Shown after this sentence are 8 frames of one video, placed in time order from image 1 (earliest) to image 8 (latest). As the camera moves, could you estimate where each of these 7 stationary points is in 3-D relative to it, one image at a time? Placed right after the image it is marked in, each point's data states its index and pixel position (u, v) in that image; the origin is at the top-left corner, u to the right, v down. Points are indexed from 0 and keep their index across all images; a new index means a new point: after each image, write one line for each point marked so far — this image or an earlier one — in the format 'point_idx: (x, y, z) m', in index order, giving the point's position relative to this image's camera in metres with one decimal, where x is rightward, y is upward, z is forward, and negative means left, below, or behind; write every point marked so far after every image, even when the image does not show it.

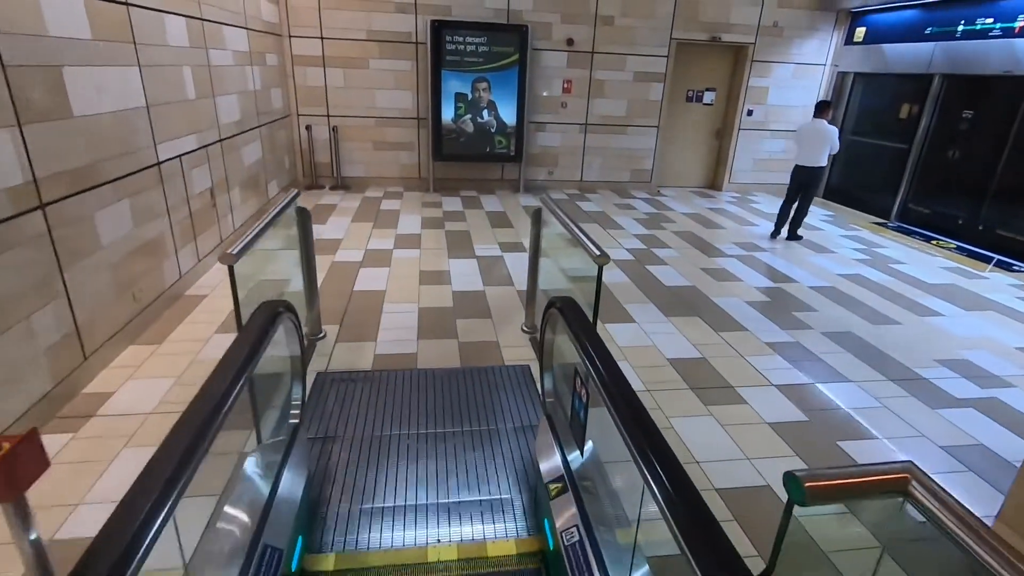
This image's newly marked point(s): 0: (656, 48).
0: (+2.1, +3.5, +7.9) m
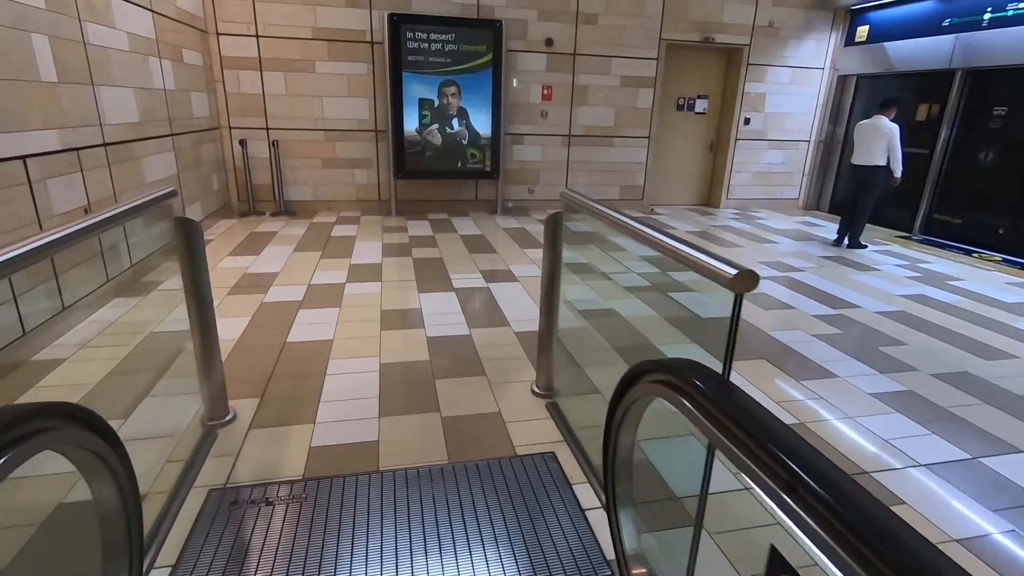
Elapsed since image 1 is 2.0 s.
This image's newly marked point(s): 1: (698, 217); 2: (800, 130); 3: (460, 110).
0: (+1.7, +3.1, +7.0) m
1: (+2.6, +1.0, +7.4) m
2: (+4.3, +2.3, +8.0) m
3: (-0.6, +2.1, +6.5) m
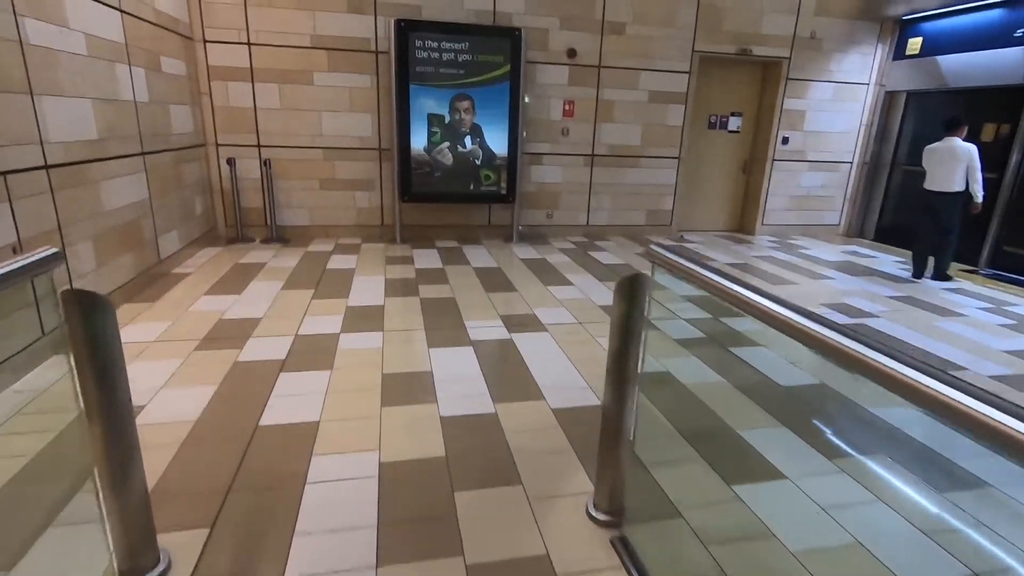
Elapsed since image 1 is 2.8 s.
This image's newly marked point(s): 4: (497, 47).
0: (+1.9, +2.7, +6.4) m
1: (+2.8, +0.5, +6.7) m
2: (+4.5, +1.9, +7.3) m
3: (-0.4, +1.7, +5.8) m
4: (-0.2, +2.5, +5.6) m
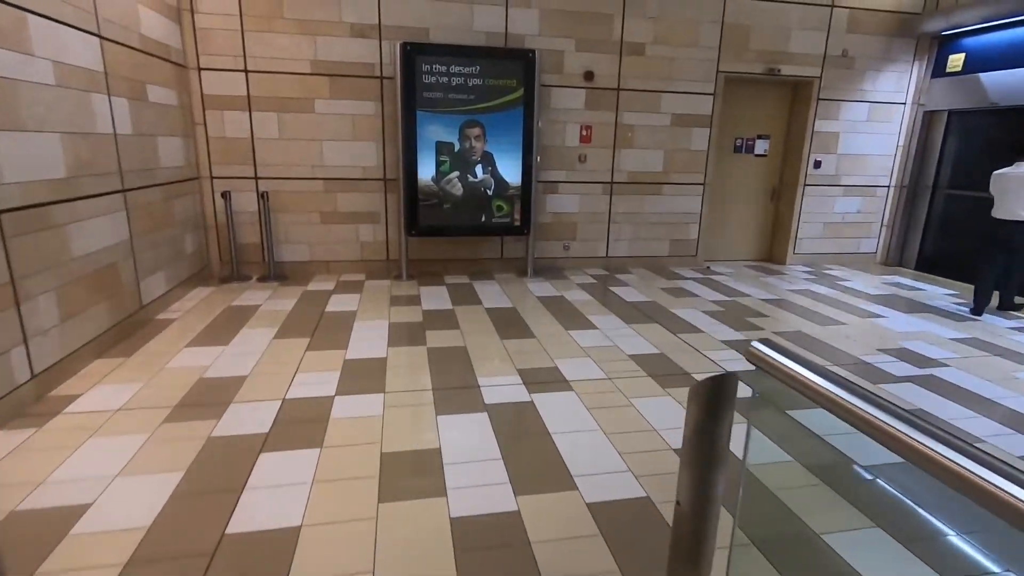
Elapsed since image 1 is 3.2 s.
0: (+2.1, +2.3, +6.0) m
1: (+2.9, +0.1, +6.2) m
2: (+4.7, +1.5, +6.9) m
3: (-0.3, +1.3, +5.4) m
4: (0.0, +2.1, +5.3) m
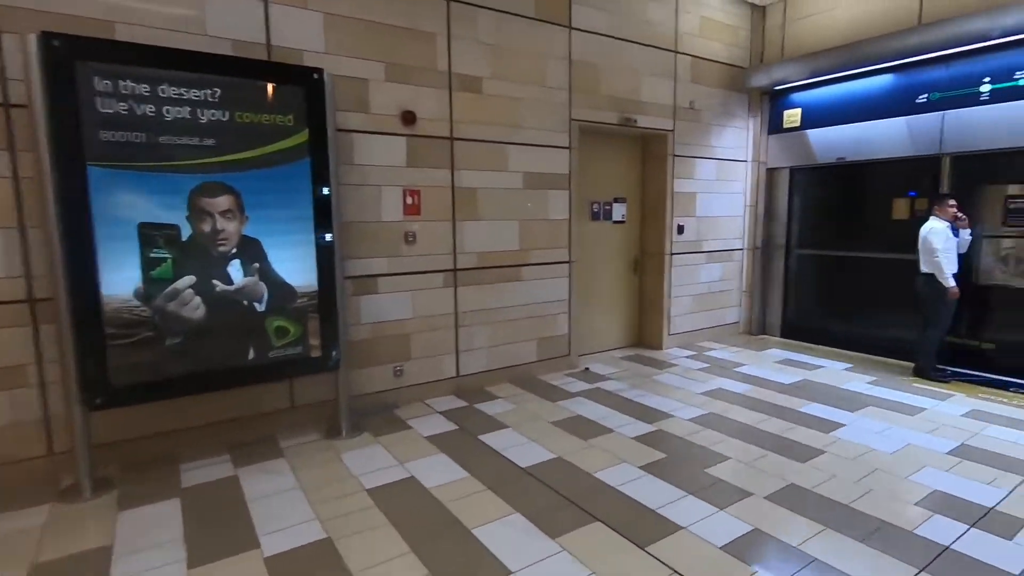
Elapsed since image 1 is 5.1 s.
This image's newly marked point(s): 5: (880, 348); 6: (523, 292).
0: (+0.3, +1.3, +4.6) m
1: (+1.3, -0.8, +4.9) m
2: (+2.5, +0.6, +6.2) m
3: (-1.5, +0.3, +3.1) m
4: (-1.3, +1.1, +3.1) m
5: (+3.8, -0.6, +5.5) m
6: (+0.1, 0.0, +4.6) m
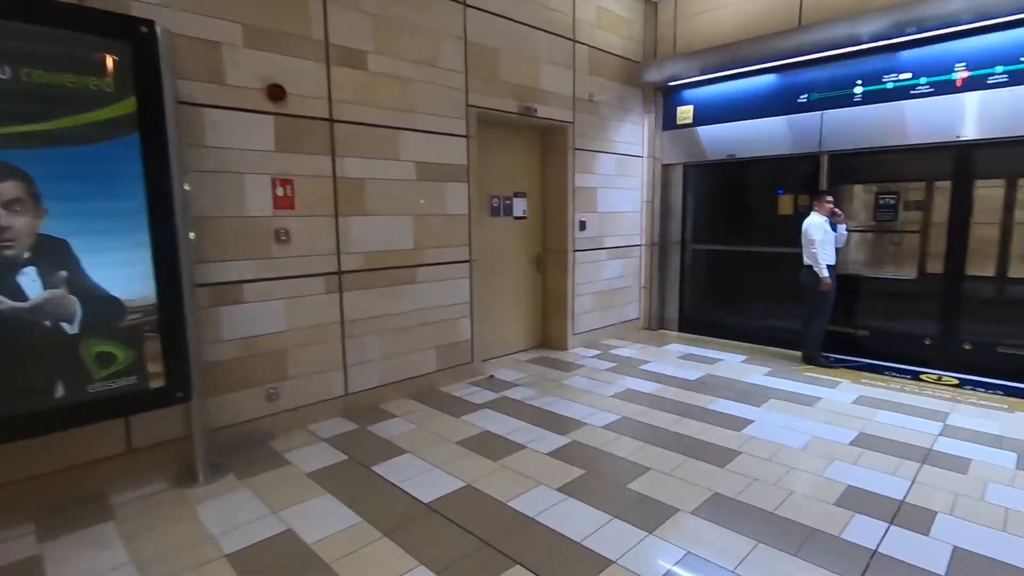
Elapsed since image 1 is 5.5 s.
0: (-0.5, +1.3, +4.2) m
1: (+0.5, -0.8, +4.6) m
2: (+1.4, +0.6, +6.2) m
3: (-2.0, +0.2, +2.3) m
4: (-1.9, +1.0, +2.4) m
5: (+2.7, -0.5, +5.7) m
6: (-0.7, -0.1, +4.1) m
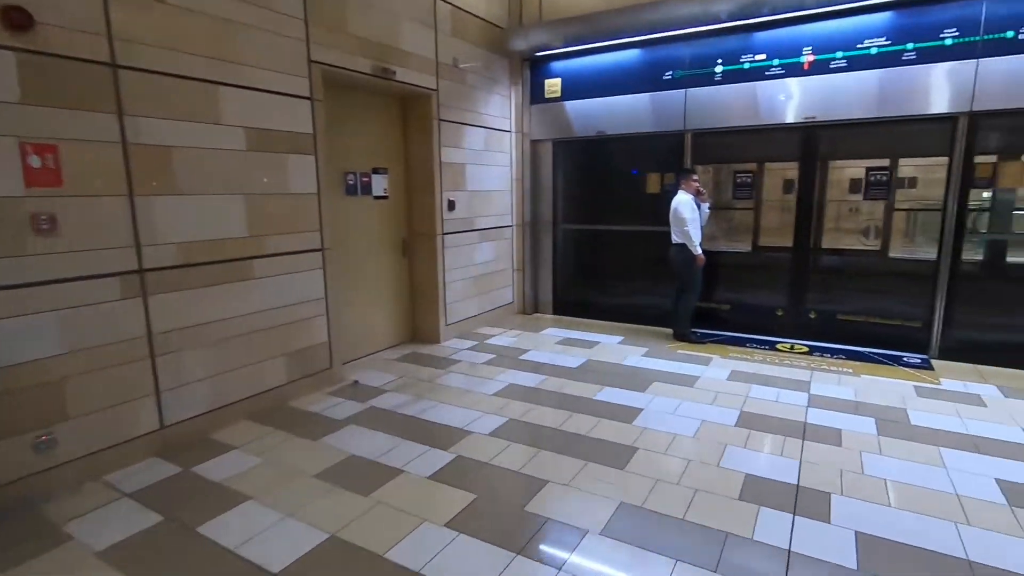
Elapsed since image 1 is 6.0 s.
0: (-1.4, +1.3, +3.4) m
1: (-0.5, -0.7, +4.2) m
2: (-0.1, +0.8, +5.8) m
3: (-2.4, +0.1, +1.3) m
4: (-2.3, +0.9, +1.3) m
5: (+1.4, -0.3, +5.8) m
6: (-1.6, 0.0, +3.4) m
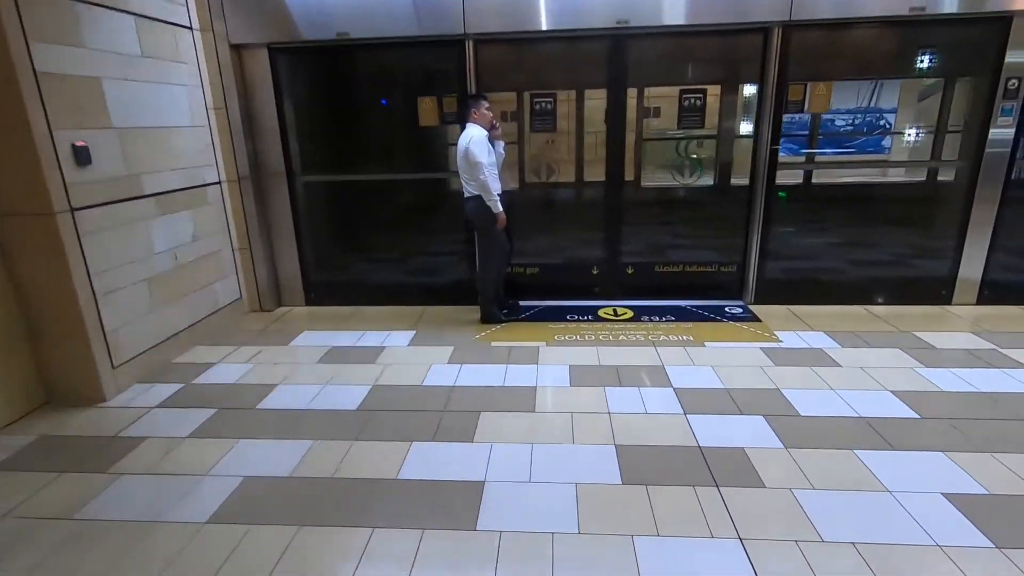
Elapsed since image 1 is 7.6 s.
0: (-2.3, +1.0, +0.8) m
1: (-1.7, -0.8, +2.2) m
2: (-2.1, +0.9, +3.7) m
3: (-2.2, -0.6, -1.3) m
4: (-2.2, +0.3, -1.3) m
5: (-0.7, 0.0, +4.4) m
6: (-2.3, -0.4, +0.9) m
